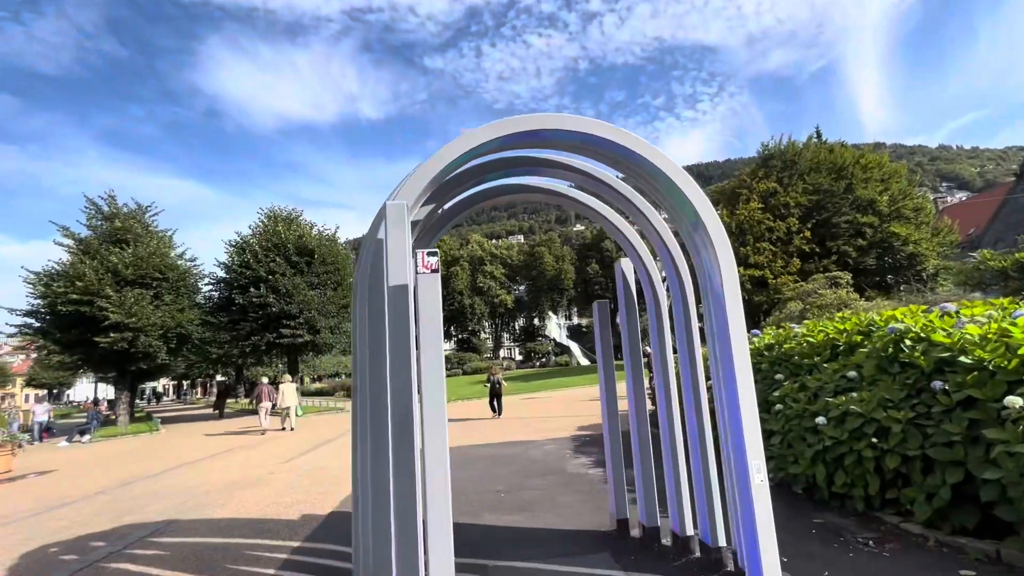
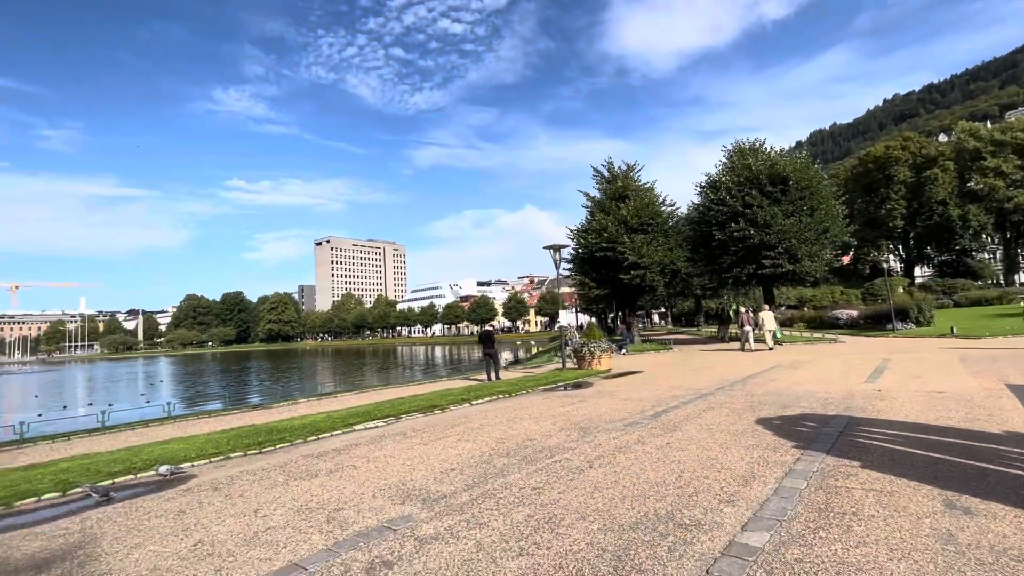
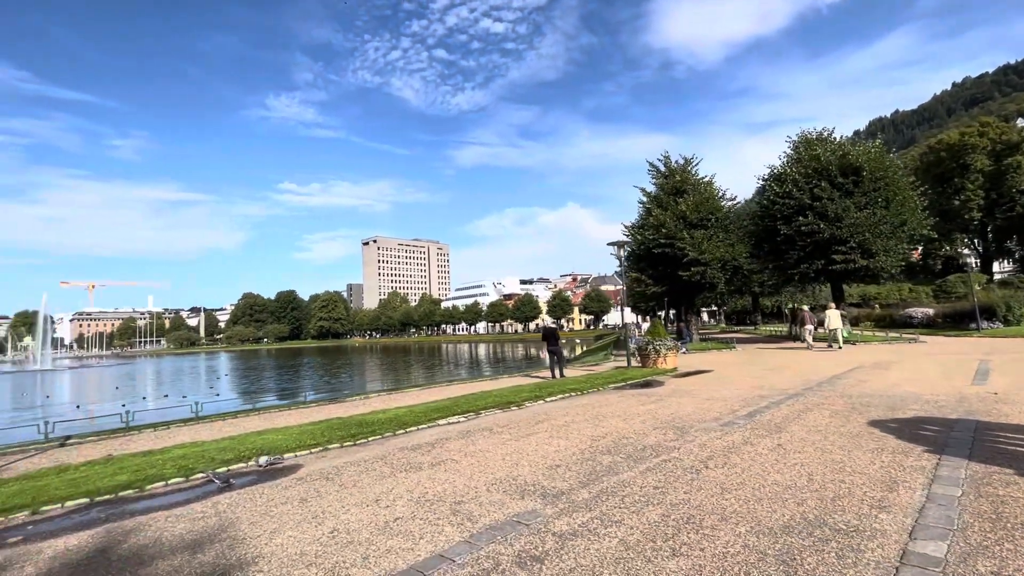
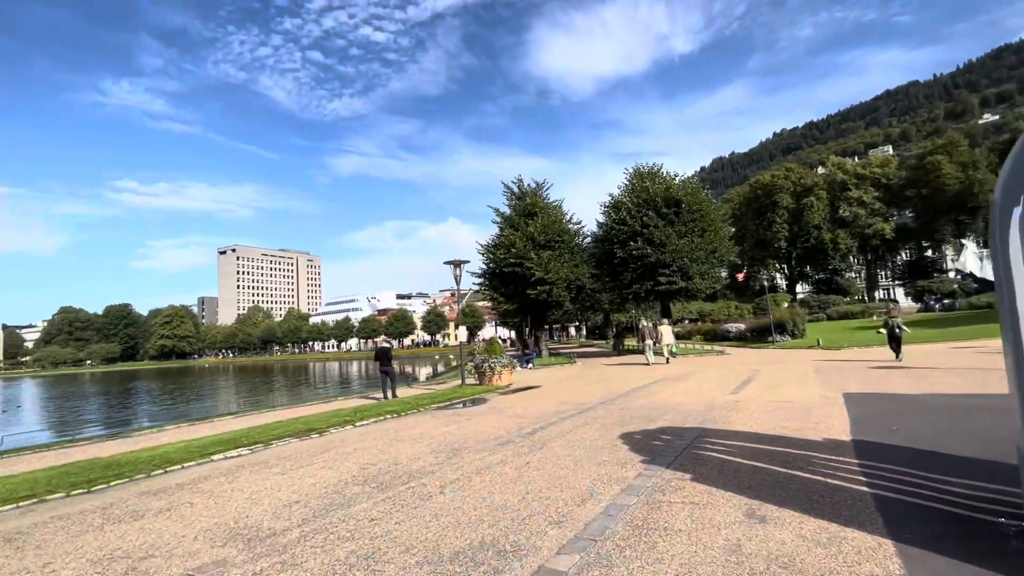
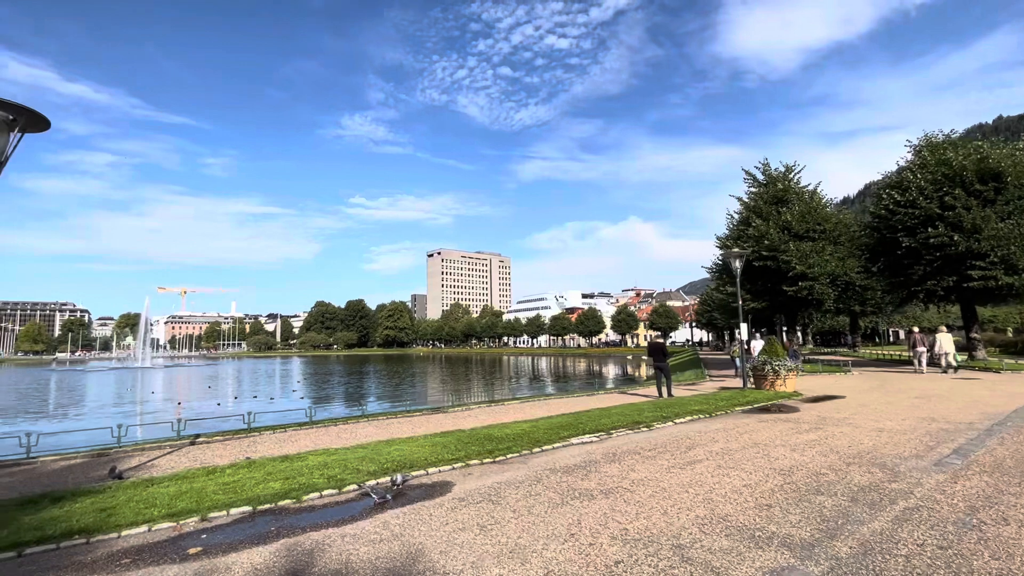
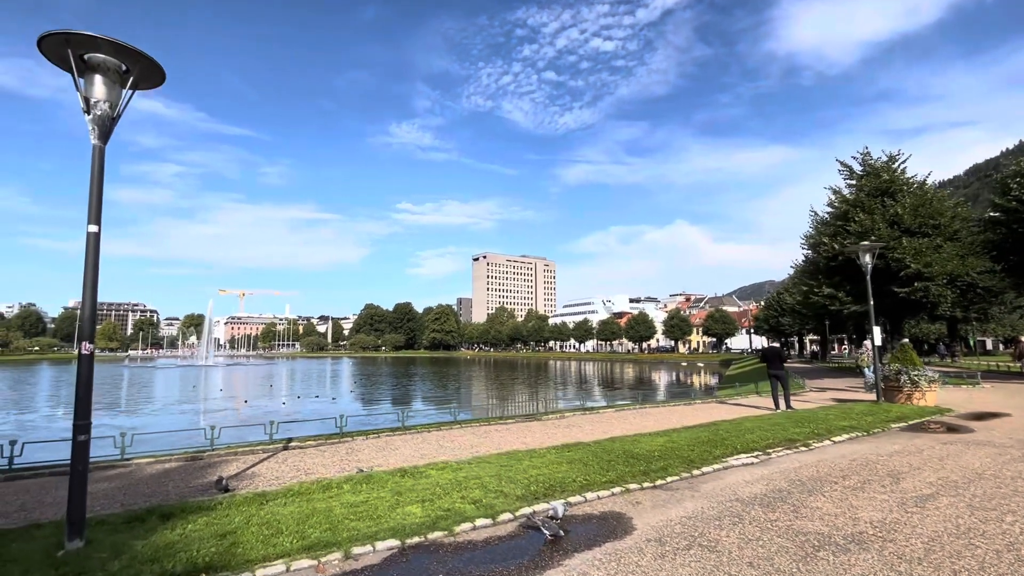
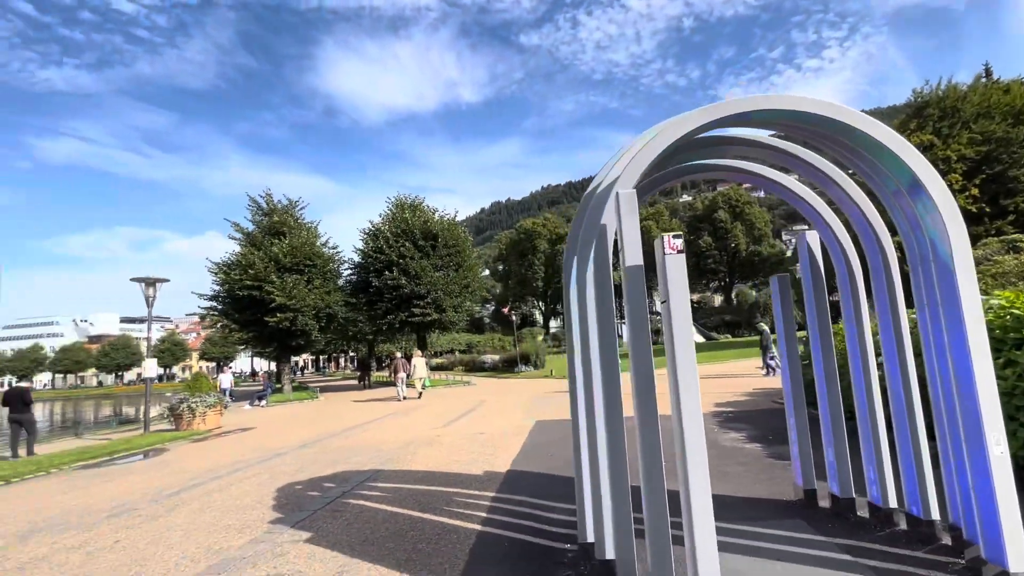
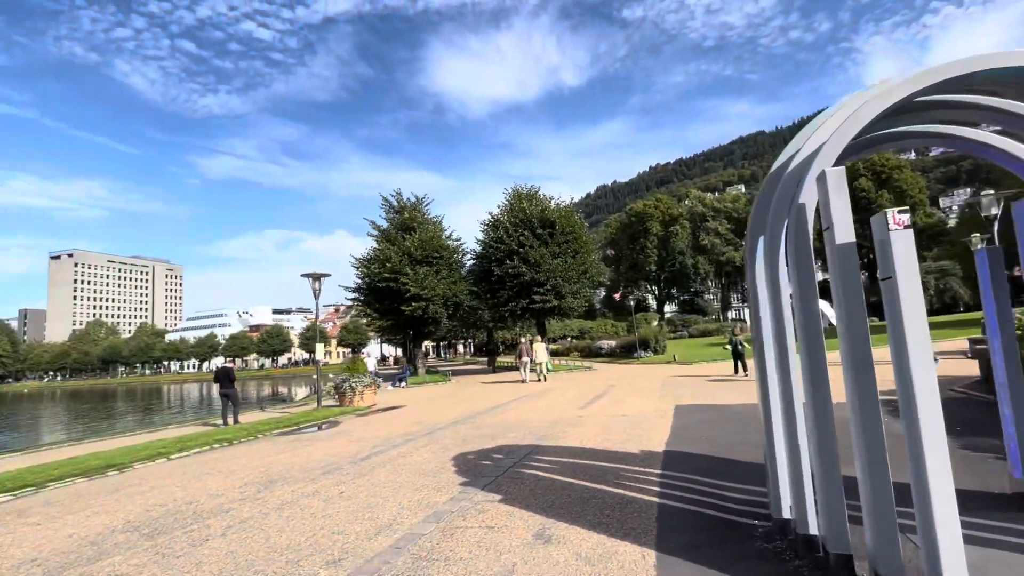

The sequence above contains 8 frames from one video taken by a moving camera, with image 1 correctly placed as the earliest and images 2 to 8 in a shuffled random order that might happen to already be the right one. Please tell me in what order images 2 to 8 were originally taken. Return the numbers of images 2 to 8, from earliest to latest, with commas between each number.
7, 8, 4, 2, 3, 5, 6
